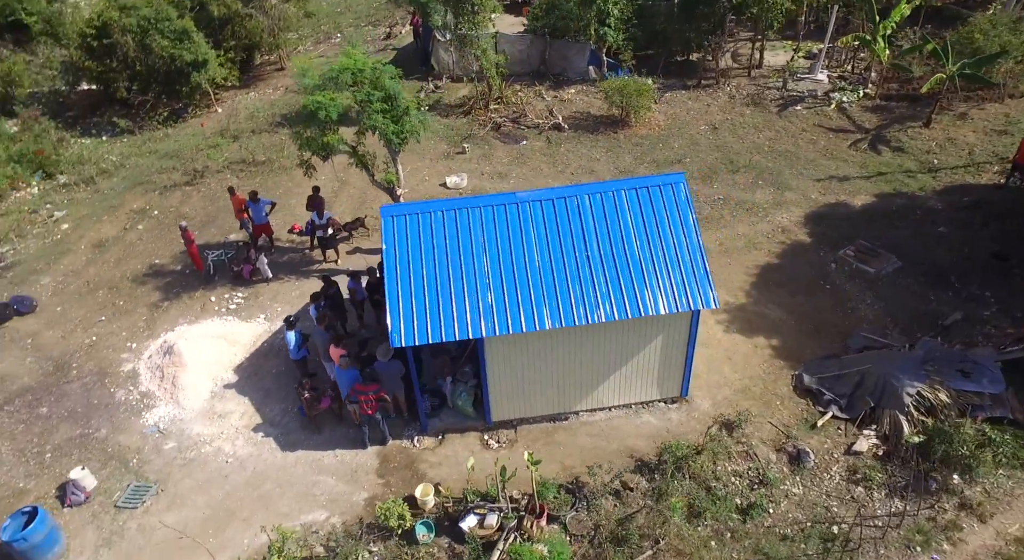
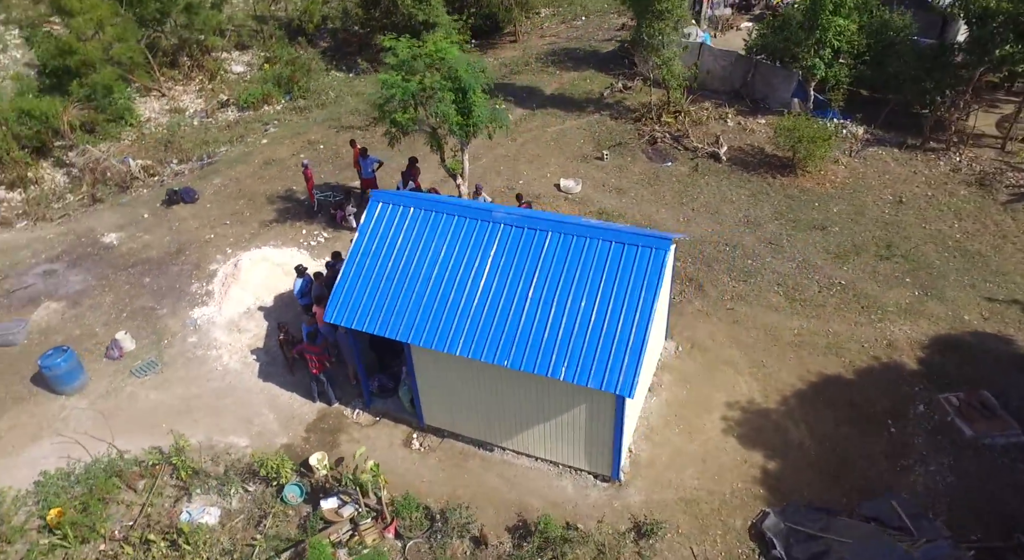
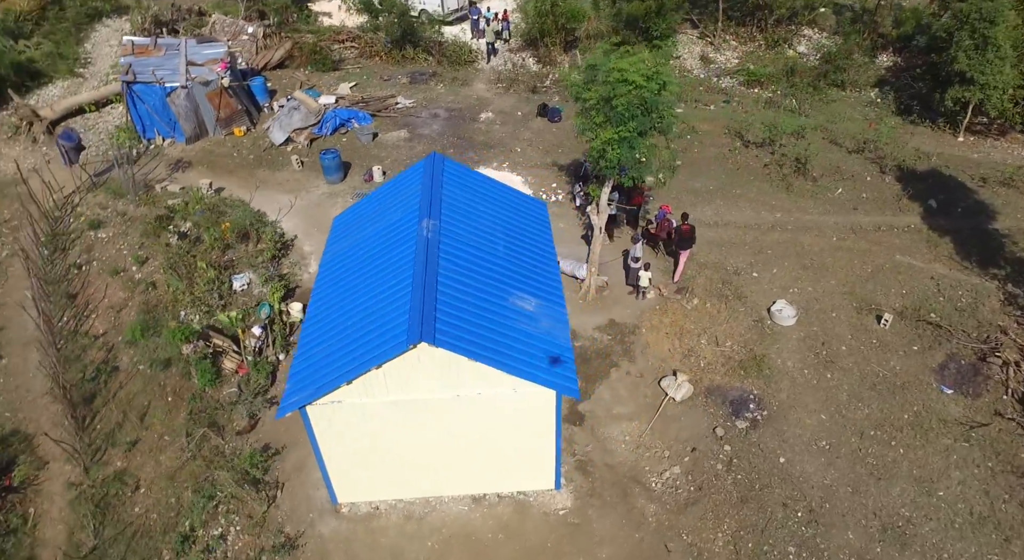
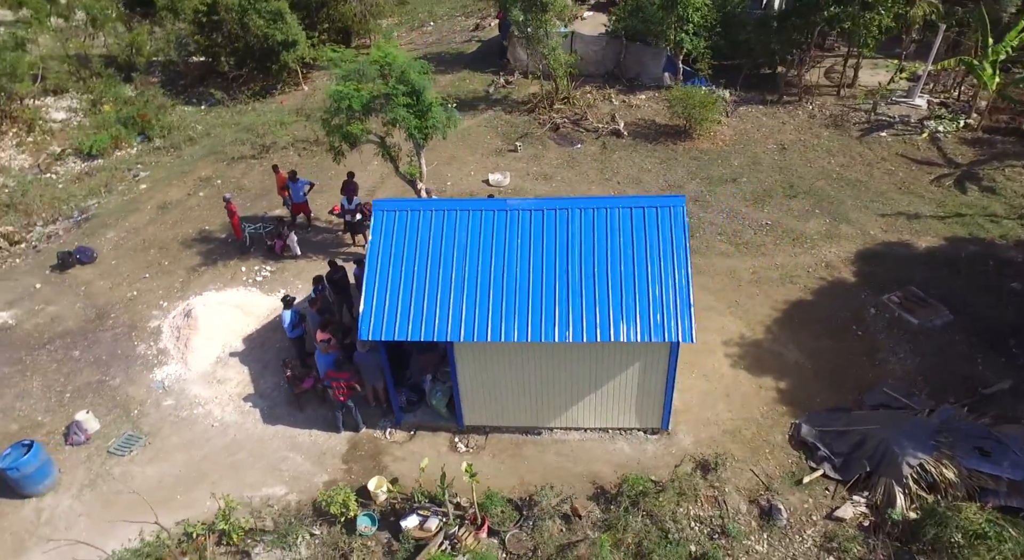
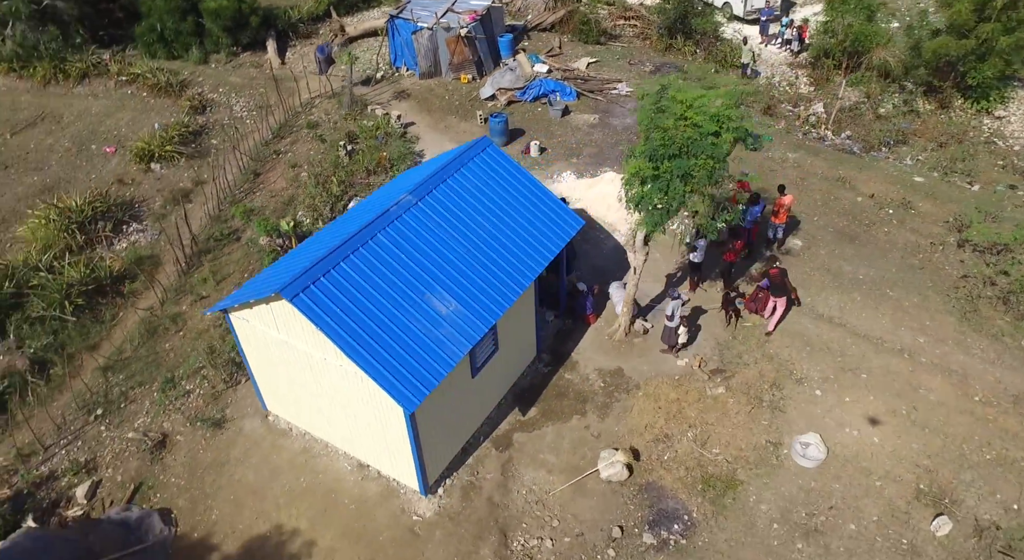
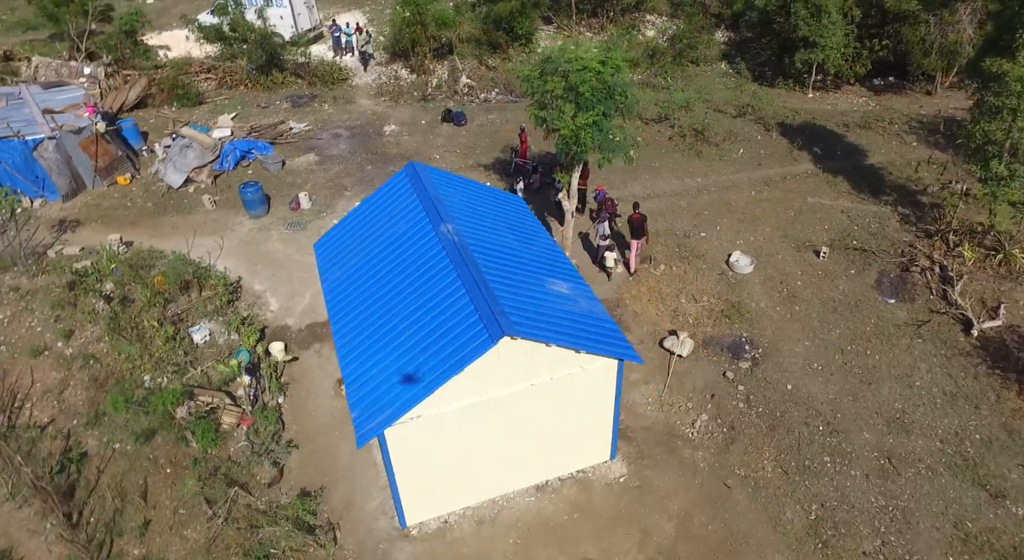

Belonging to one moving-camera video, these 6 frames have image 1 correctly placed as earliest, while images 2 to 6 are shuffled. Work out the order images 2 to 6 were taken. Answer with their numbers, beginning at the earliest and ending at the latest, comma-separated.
4, 2, 6, 3, 5
